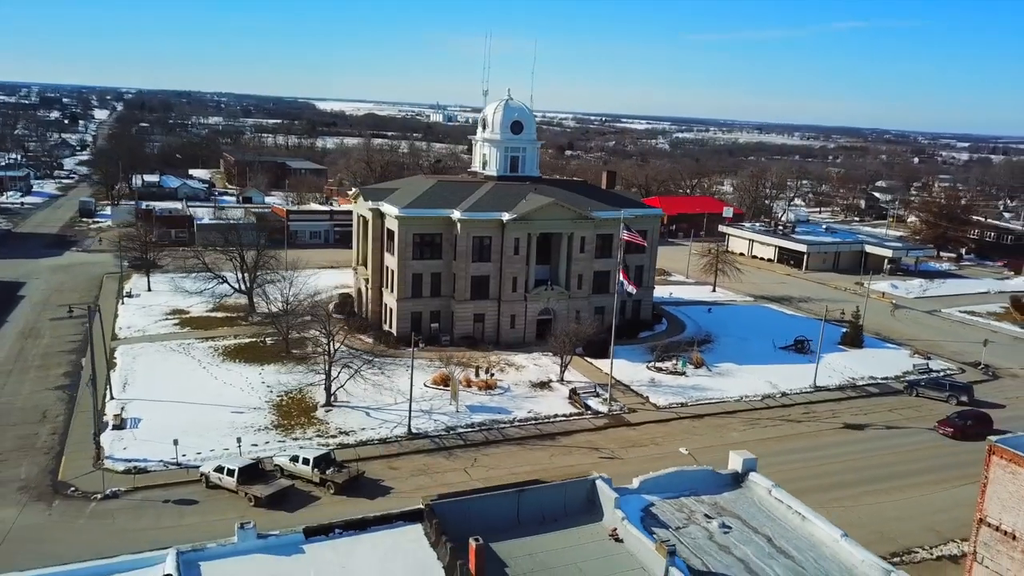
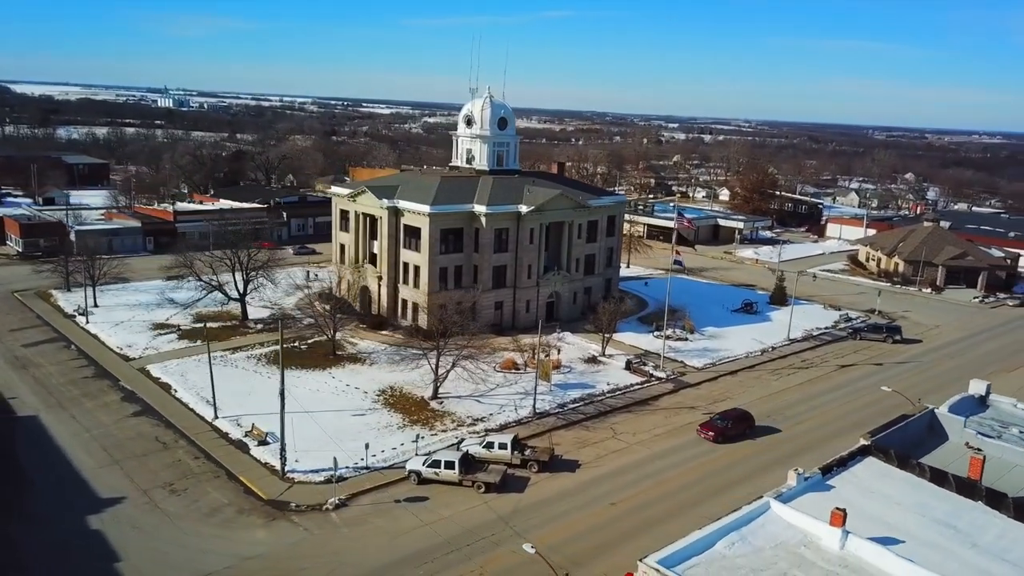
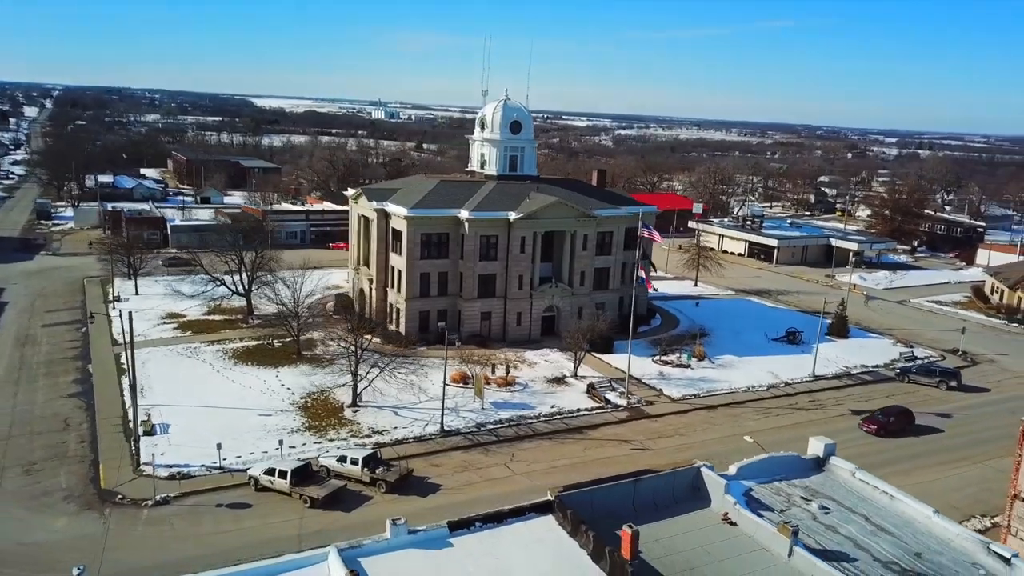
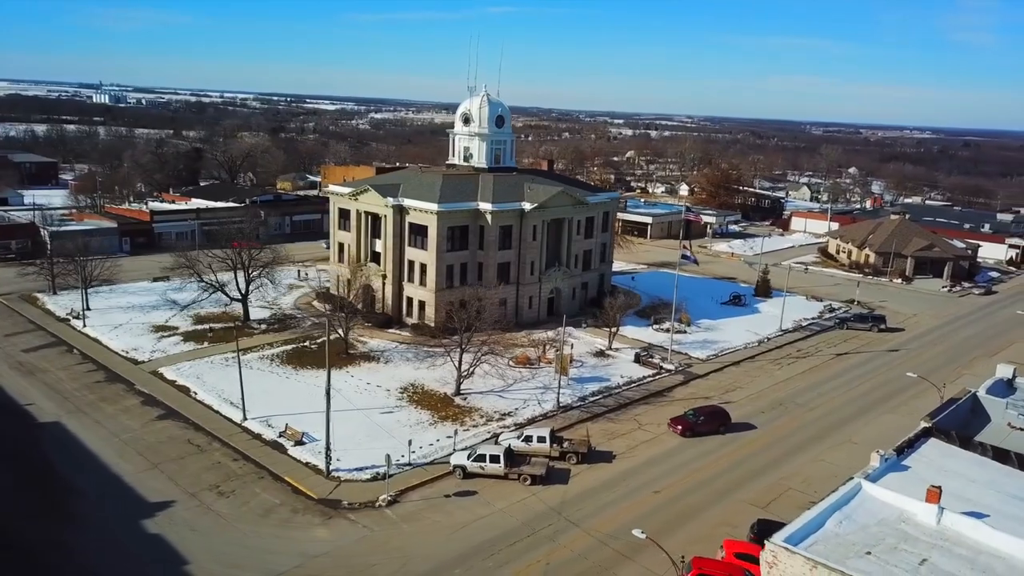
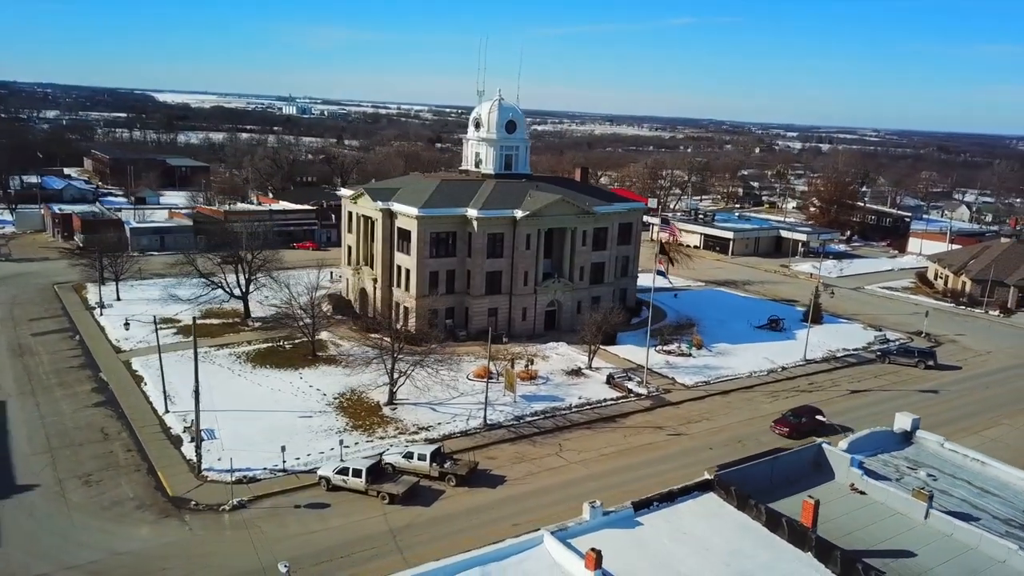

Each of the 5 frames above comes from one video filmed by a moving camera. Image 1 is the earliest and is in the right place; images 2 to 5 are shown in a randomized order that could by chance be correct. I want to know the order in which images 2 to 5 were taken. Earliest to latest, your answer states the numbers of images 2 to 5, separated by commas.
3, 5, 2, 4
